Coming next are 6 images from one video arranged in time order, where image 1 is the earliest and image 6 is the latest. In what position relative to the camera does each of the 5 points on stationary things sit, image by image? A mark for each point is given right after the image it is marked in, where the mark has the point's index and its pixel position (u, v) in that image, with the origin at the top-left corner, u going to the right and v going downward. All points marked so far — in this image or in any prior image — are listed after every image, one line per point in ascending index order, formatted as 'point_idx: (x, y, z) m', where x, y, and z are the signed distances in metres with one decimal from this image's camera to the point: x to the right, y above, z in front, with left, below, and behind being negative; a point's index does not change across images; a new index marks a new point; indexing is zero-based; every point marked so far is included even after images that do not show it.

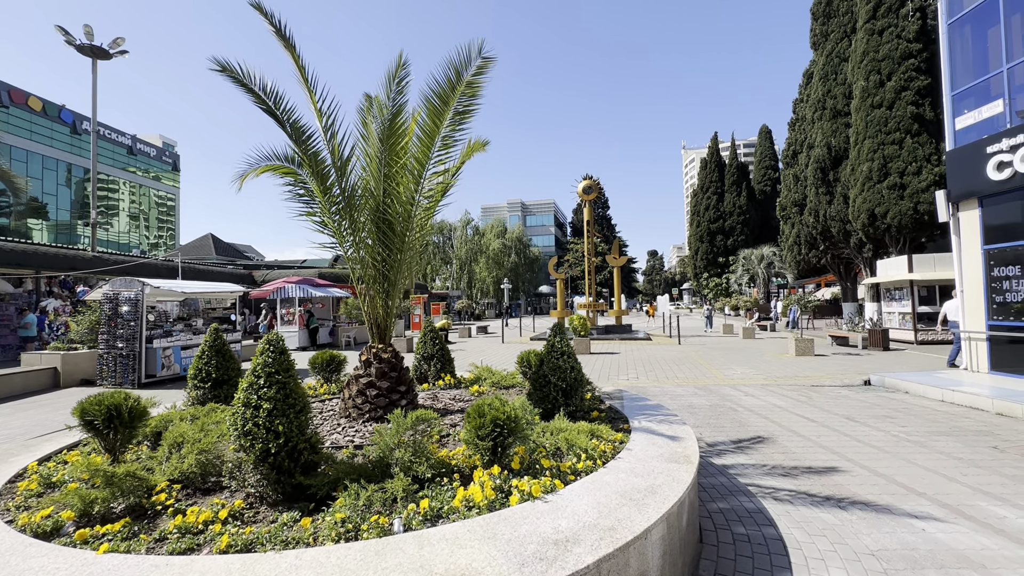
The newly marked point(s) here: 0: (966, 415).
0: (+7.3, -2.0, +7.5) m
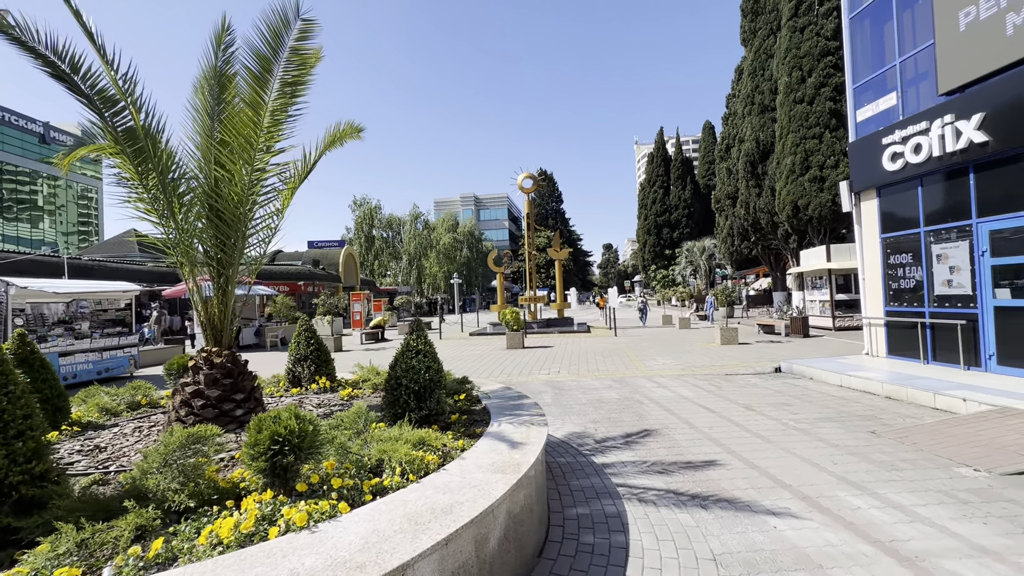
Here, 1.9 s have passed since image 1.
0: (+5.7, -1.8, +7.7) m
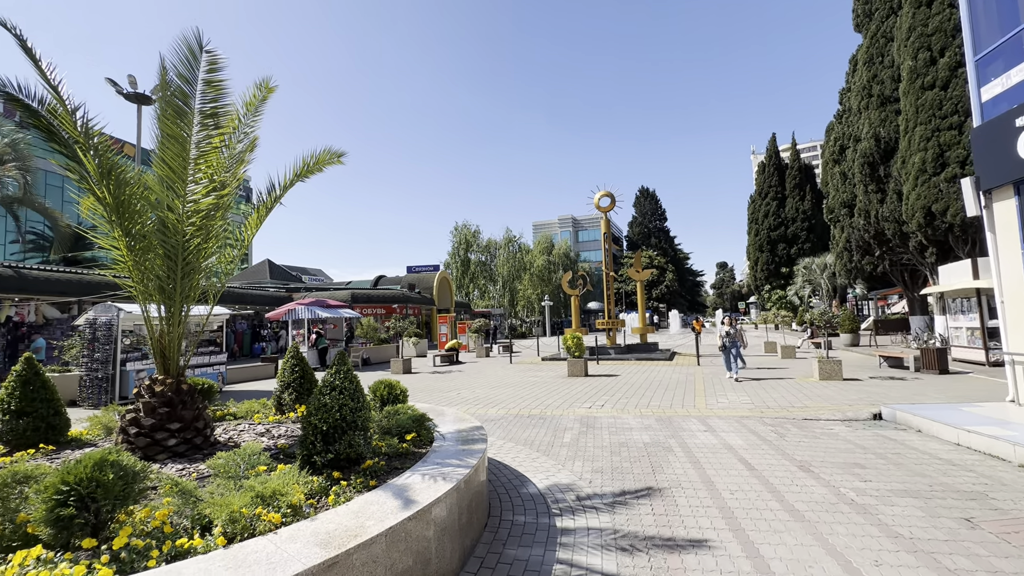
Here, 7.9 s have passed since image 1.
0: (+5.6, -2.2, +5.7) m
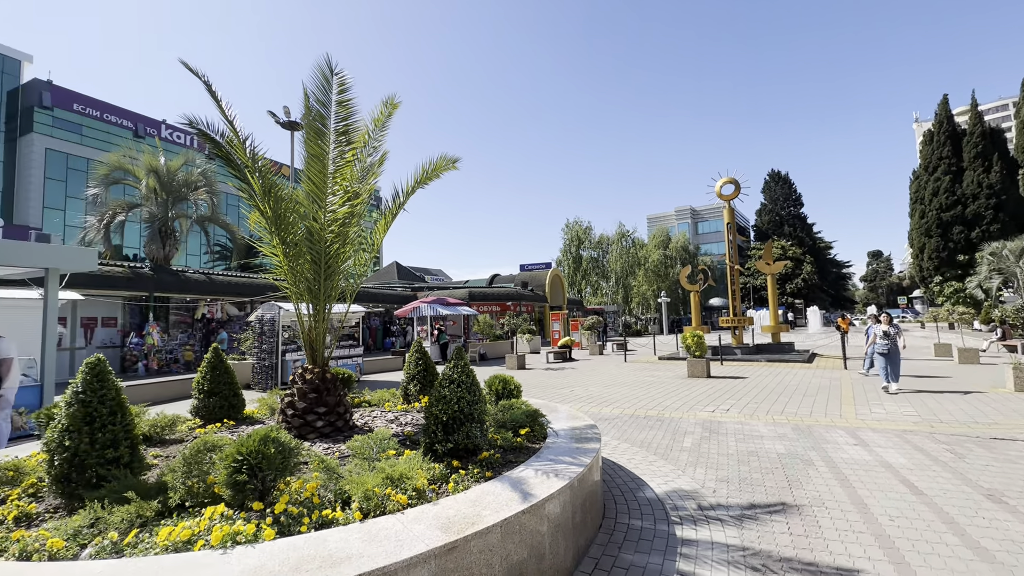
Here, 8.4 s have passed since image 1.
0: (+6.8, -2.0, +4.2) m
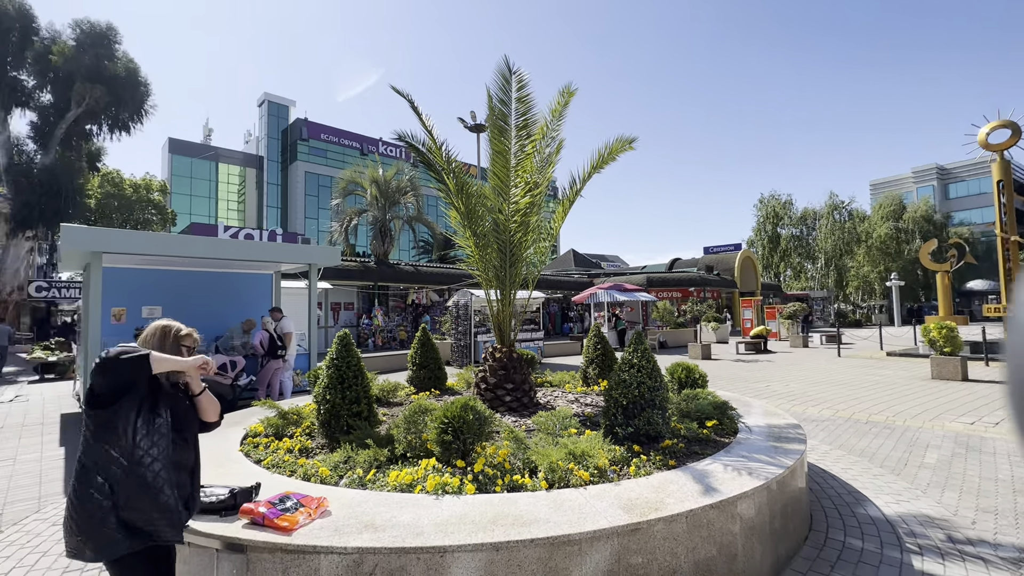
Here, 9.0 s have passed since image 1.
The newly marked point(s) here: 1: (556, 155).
0: (+7.9, -1.8, +1.5) m
1: (+0.6, +1.7, +6.1) m
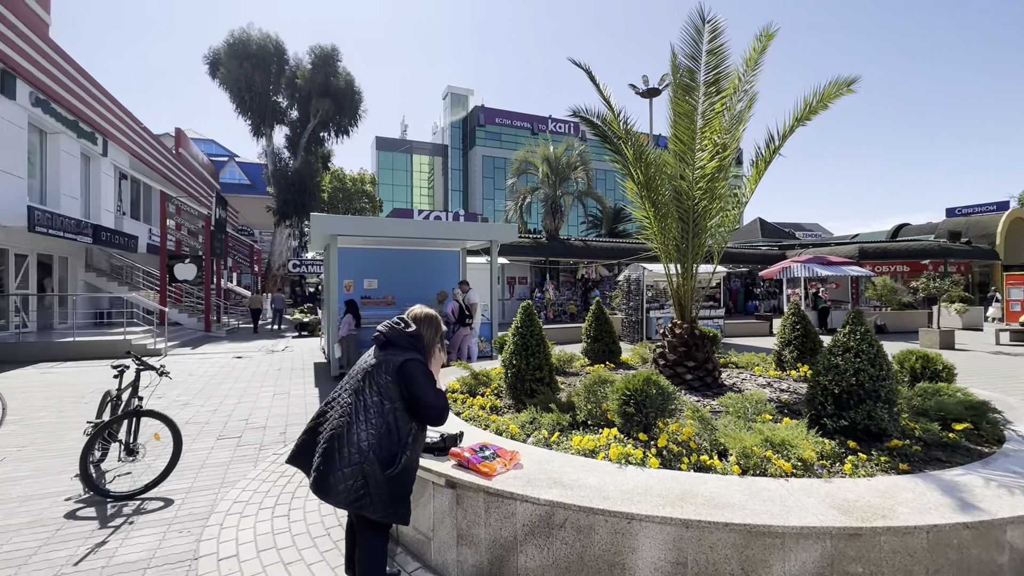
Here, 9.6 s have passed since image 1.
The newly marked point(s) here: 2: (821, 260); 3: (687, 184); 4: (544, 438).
0: (+8.1, -1.8, -1.3) m
1: (+2.7, +2.0, +5.4) m
2: (+11.8, +1.1, +17.9) m
3: (+2.0, +1.2, +5.3) m
4: (+0.3, -1.2, +3.6) m
